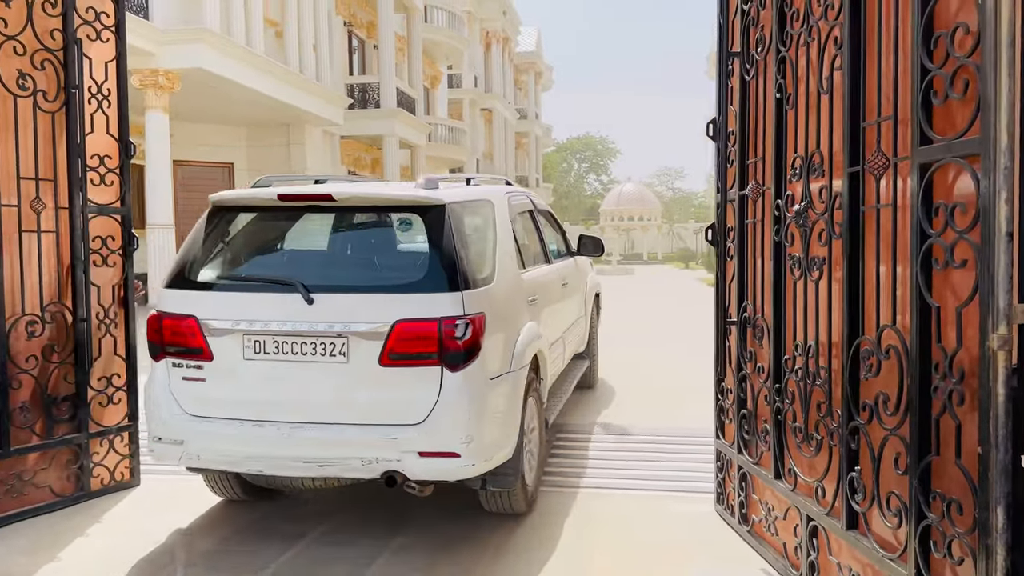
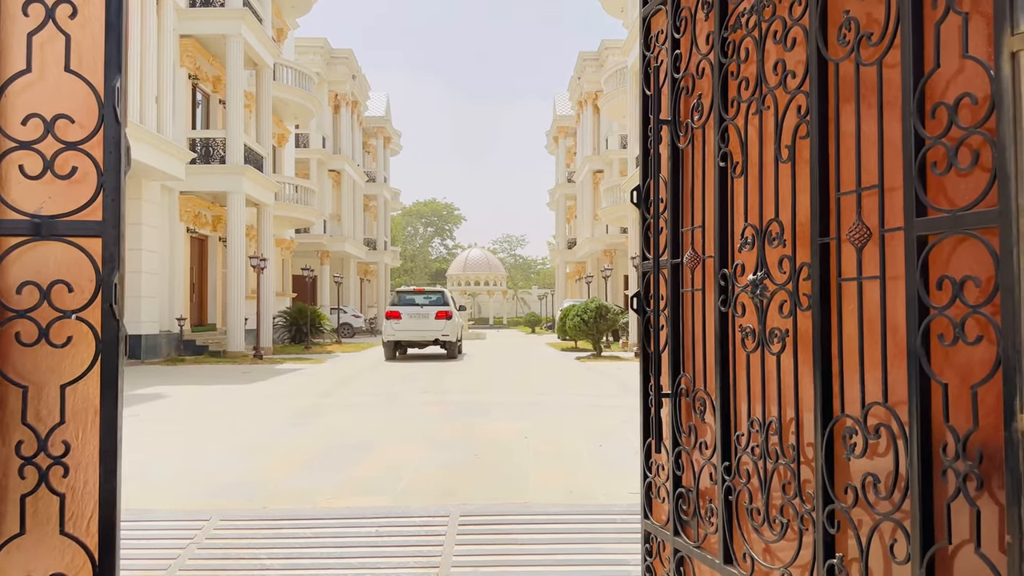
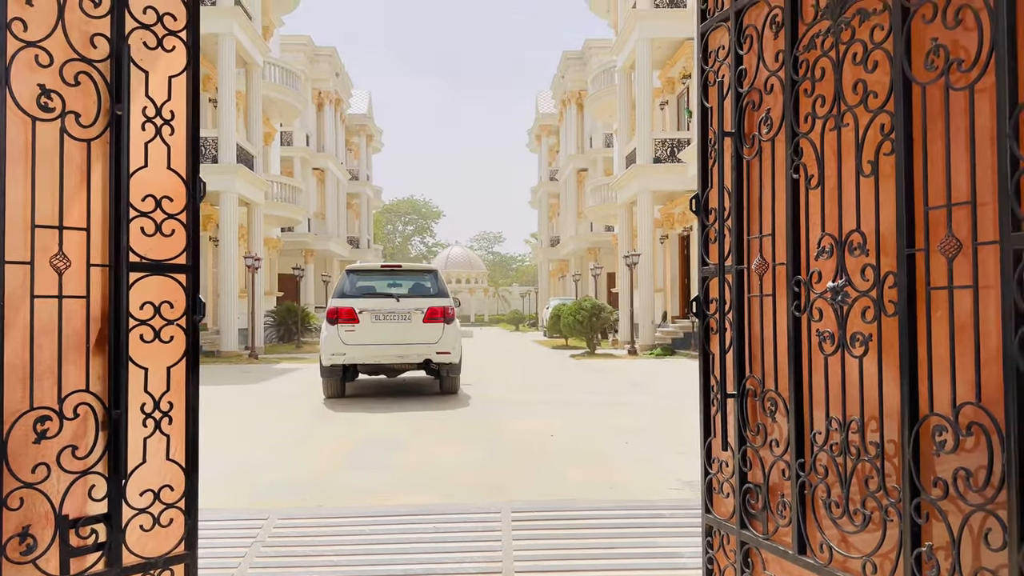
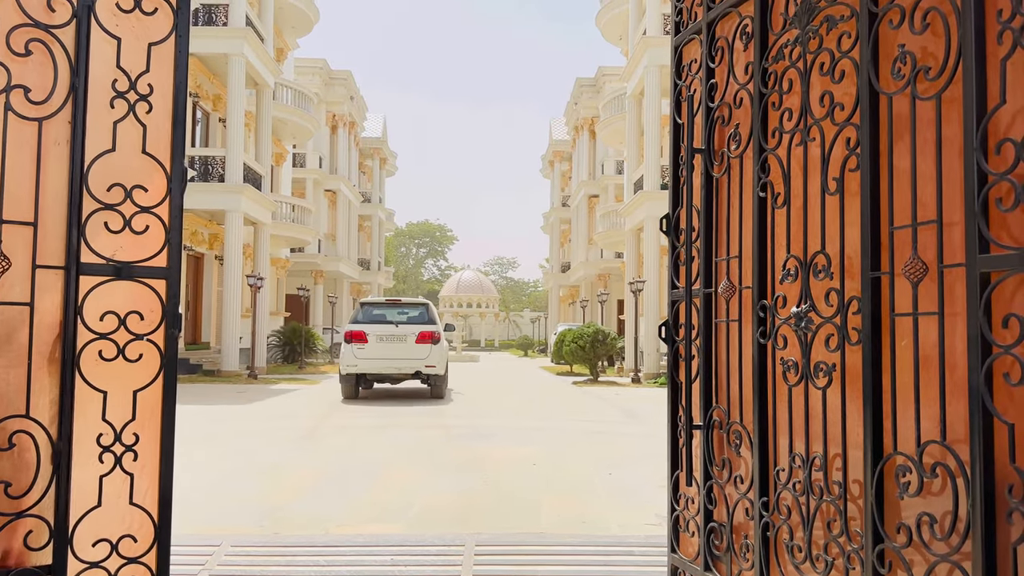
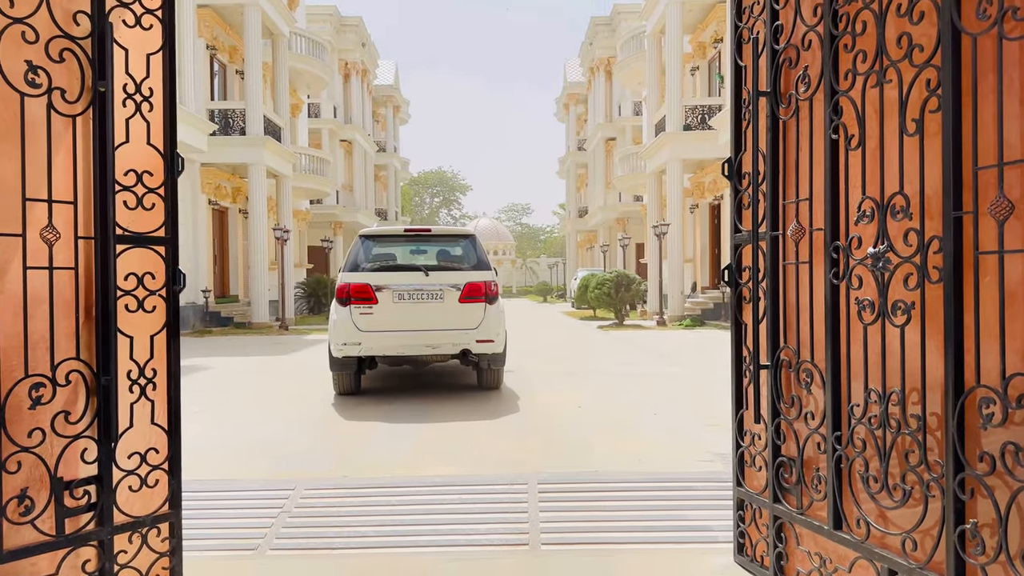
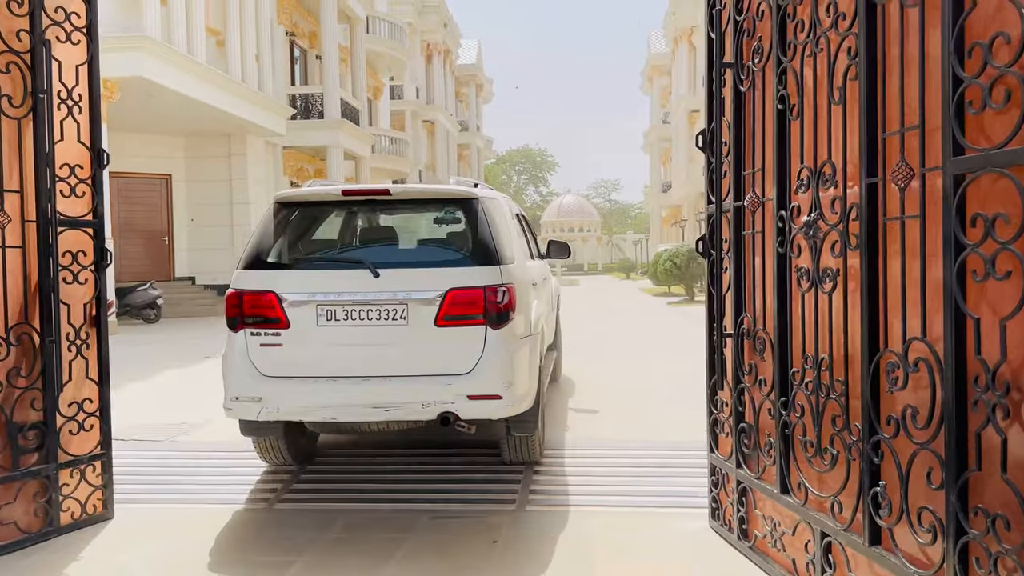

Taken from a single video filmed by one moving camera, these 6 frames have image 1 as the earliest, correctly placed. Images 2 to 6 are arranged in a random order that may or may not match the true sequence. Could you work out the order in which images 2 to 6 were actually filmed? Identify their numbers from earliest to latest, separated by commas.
6, 5, 3, 4, 2
